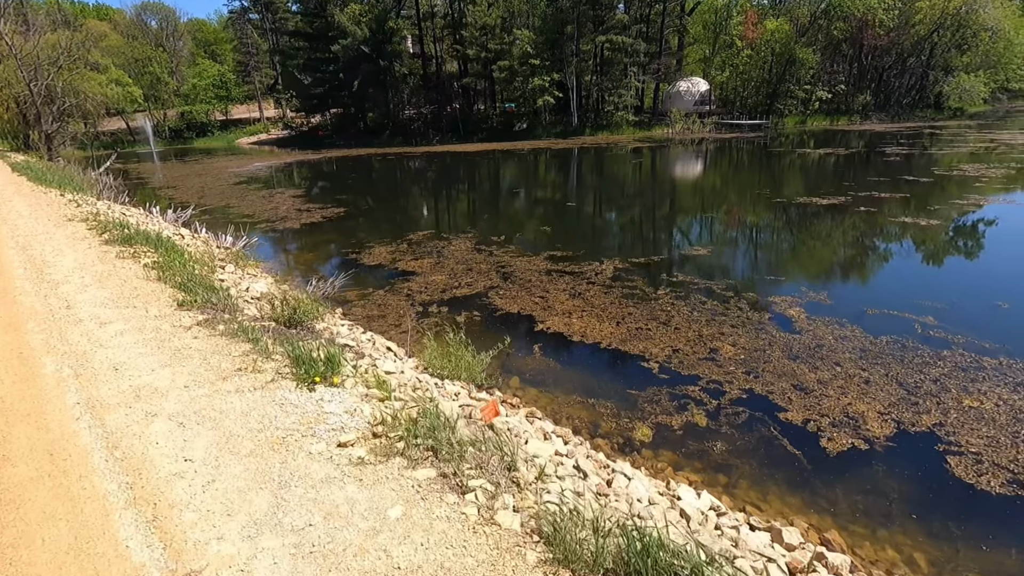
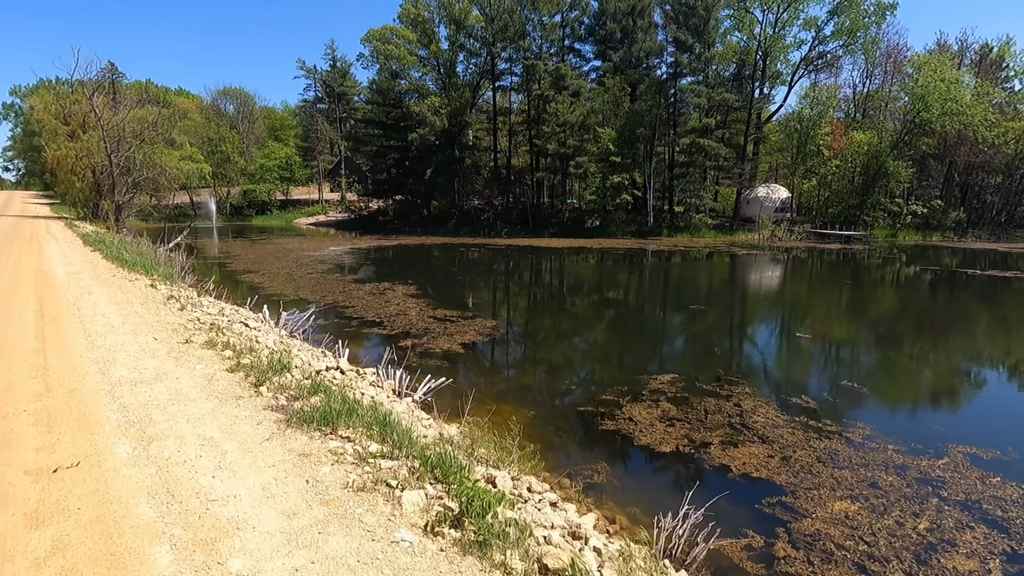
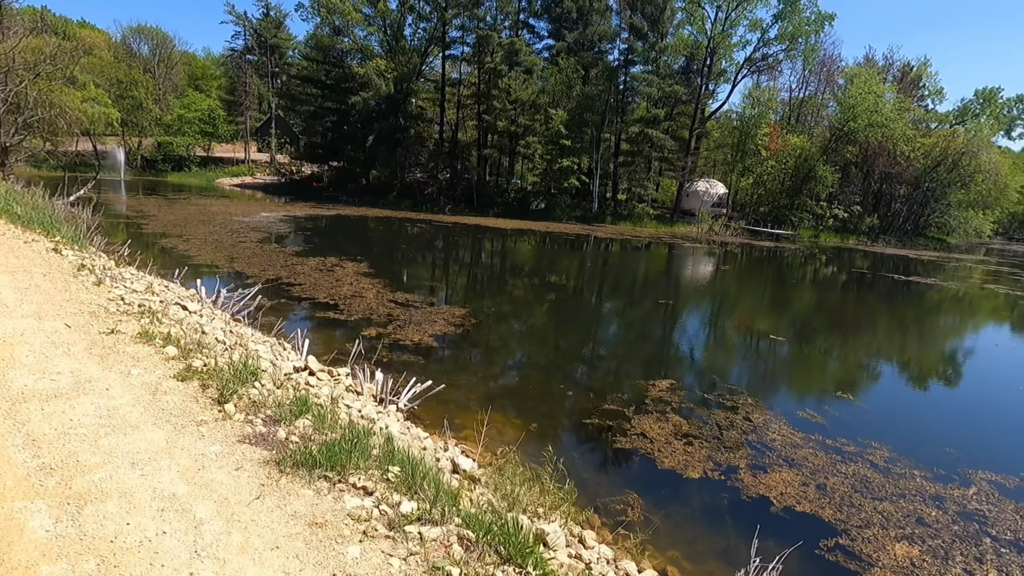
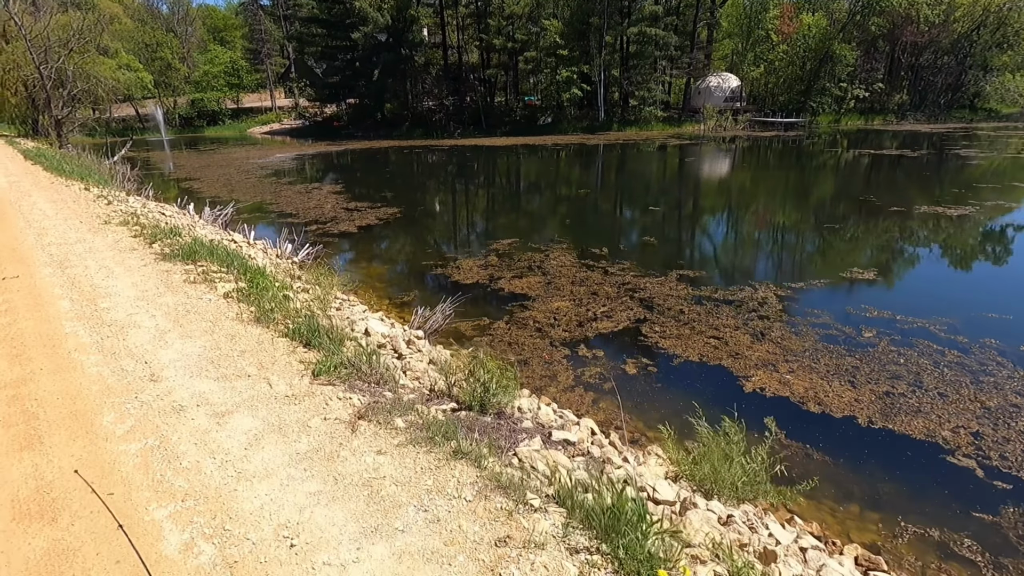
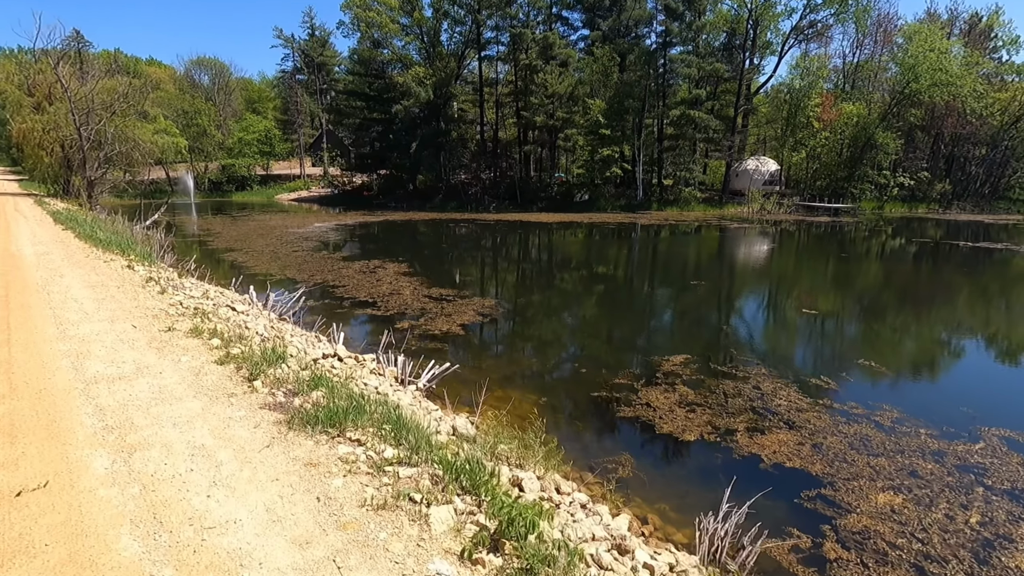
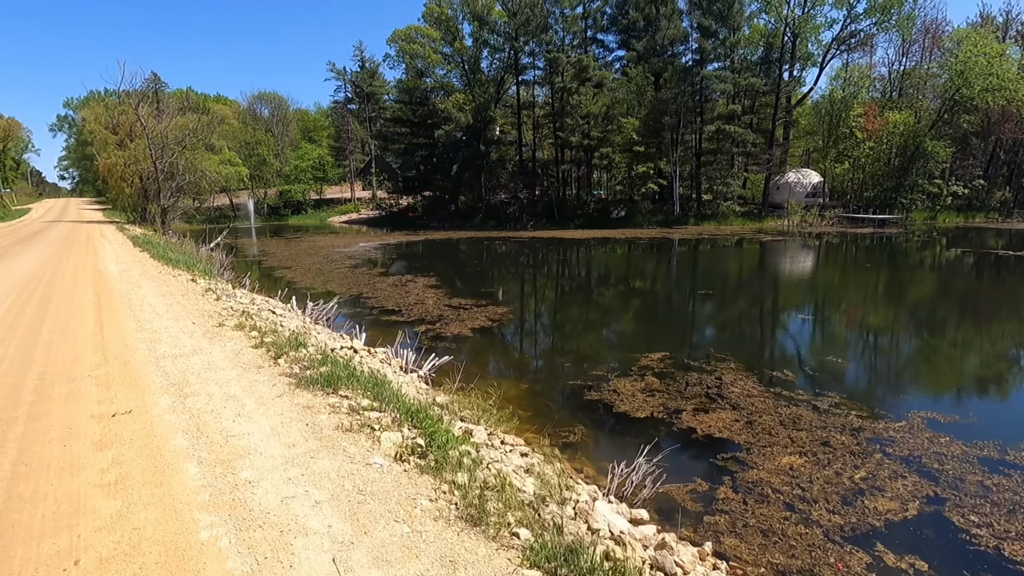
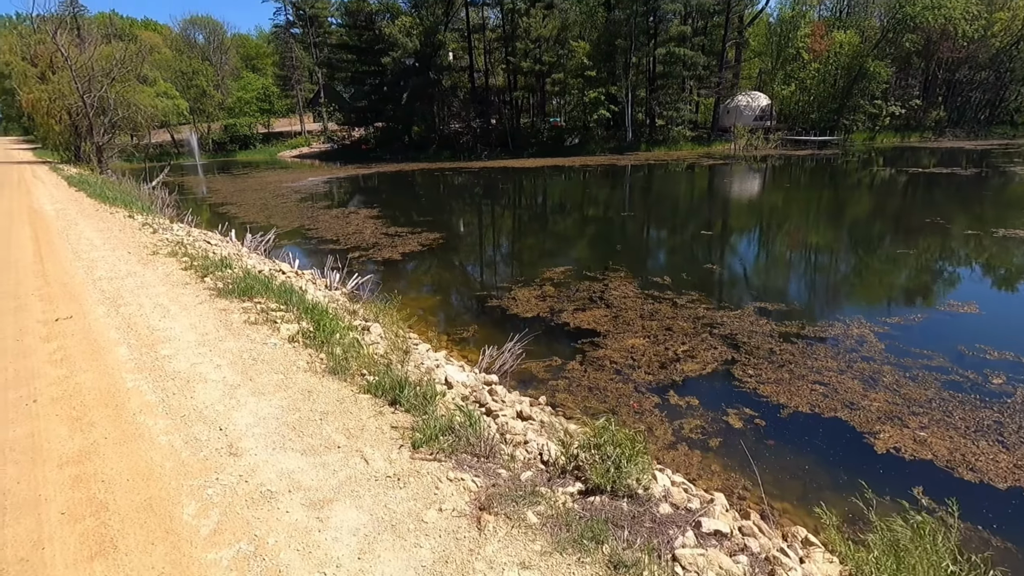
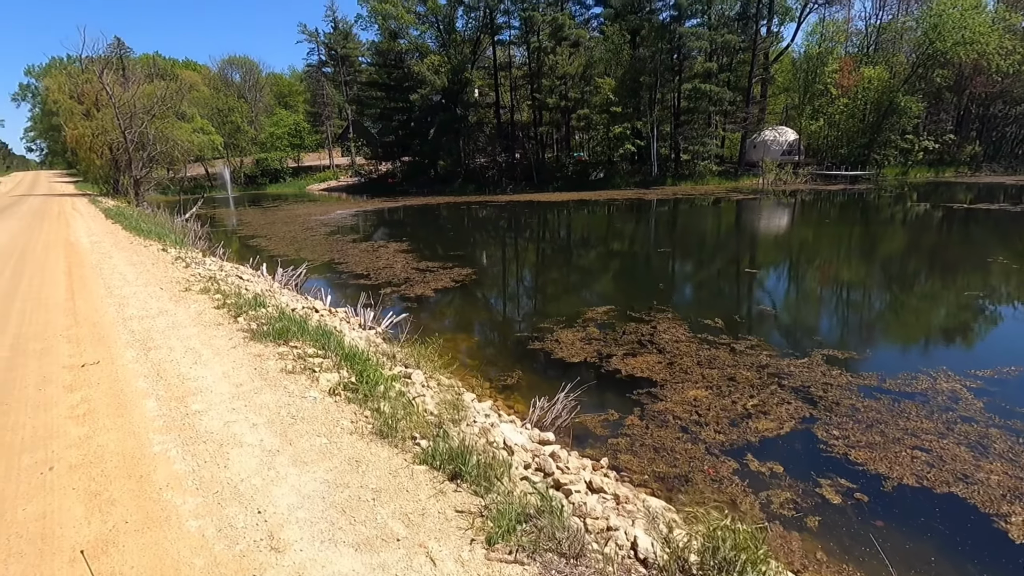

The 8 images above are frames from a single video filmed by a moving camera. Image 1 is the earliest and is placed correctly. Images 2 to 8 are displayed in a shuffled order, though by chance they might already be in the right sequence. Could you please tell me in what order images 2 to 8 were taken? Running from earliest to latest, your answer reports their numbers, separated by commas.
4, 7, 8, 6, 2, 5, 3
